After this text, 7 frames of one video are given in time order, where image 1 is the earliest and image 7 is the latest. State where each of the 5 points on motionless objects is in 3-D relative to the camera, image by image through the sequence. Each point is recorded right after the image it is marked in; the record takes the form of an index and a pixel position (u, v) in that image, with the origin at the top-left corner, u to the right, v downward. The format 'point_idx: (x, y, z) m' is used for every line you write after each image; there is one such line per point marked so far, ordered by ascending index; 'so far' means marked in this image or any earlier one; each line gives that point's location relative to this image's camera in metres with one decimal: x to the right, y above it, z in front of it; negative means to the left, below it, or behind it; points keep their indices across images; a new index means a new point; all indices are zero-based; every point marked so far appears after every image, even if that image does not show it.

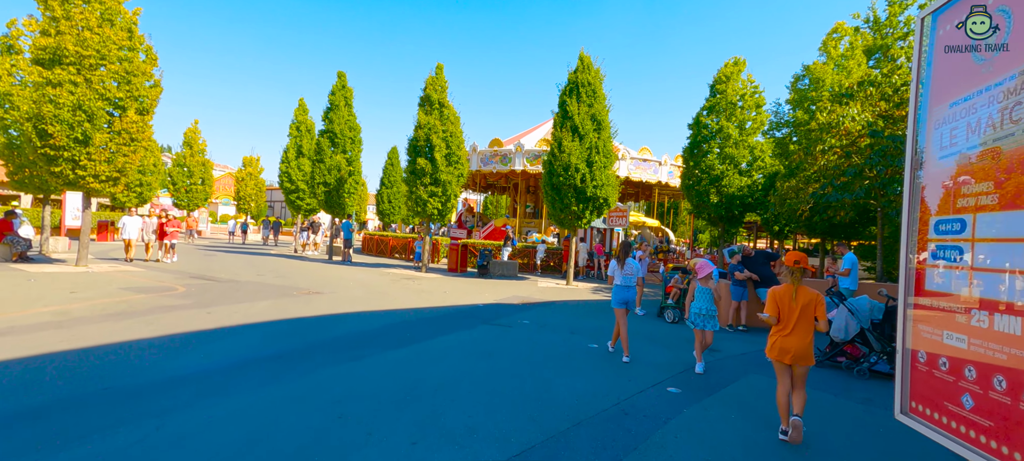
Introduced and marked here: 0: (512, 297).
0: (0.0, -1.7, +12.8) m
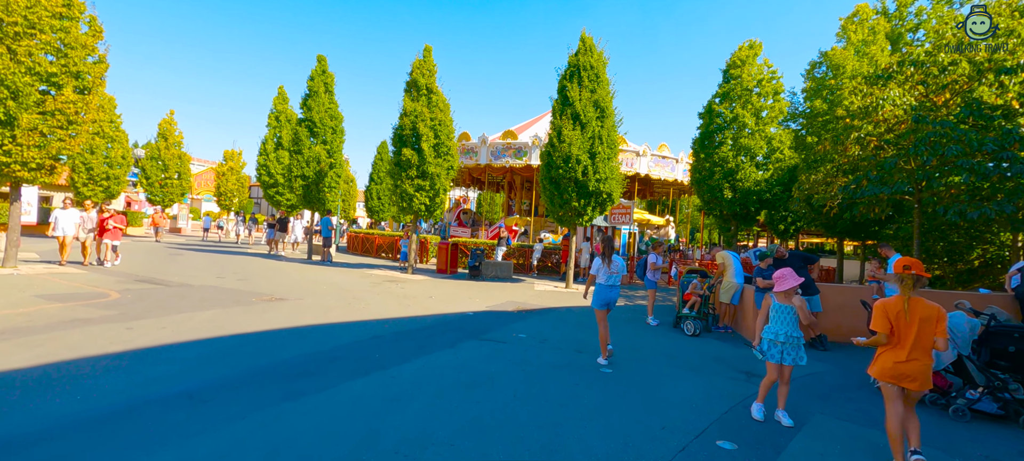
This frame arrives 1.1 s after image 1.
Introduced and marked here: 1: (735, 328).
0: (-0.1, -1.6, +11.4) m
1: (+4.0, -1.8, +9.1) m
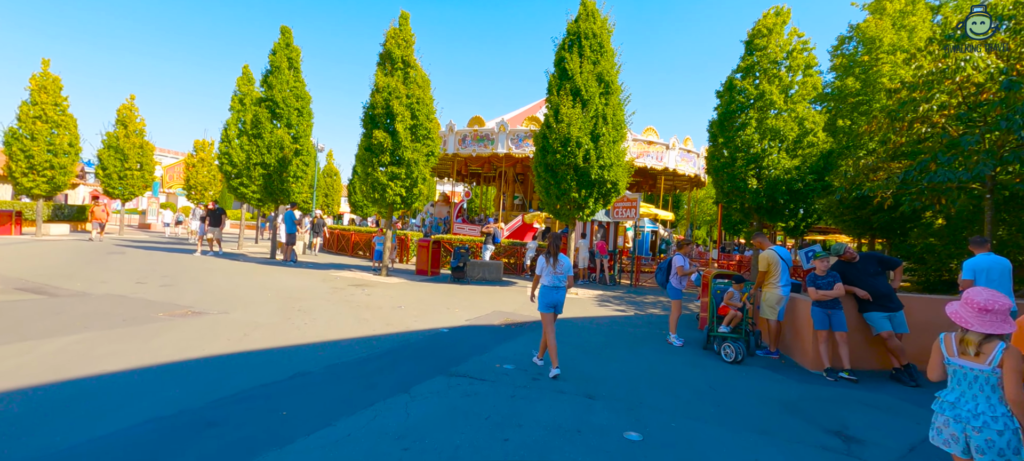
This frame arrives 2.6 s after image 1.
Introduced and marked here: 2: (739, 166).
0: (-0.4, -1.5, +9.3) m
1: (+3.8, -1.7, +7.1) m
2: (+5.6, +1.6, +12.5) m
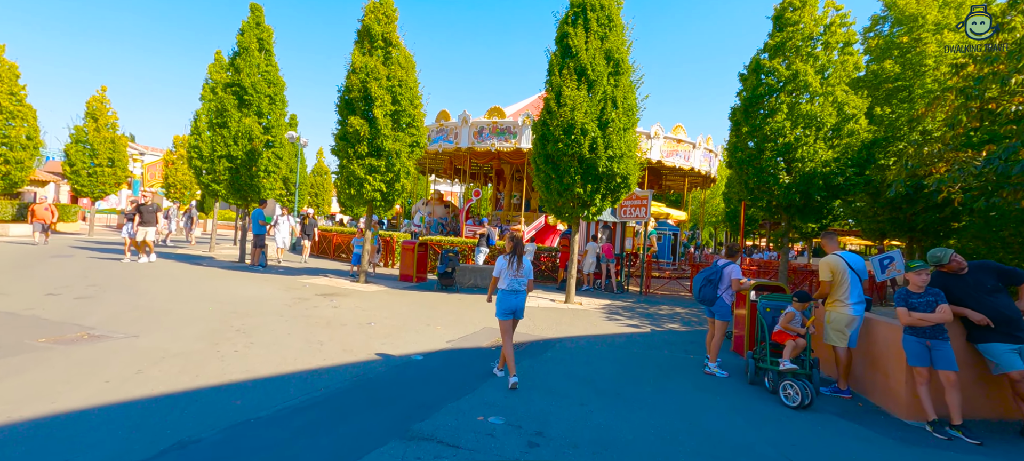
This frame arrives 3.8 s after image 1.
0: (-0.5, -1.5, +7.7) m
1: (+3.7, -1.7, +5.5) m
2: (+5.5, +1.6, +10.9) m
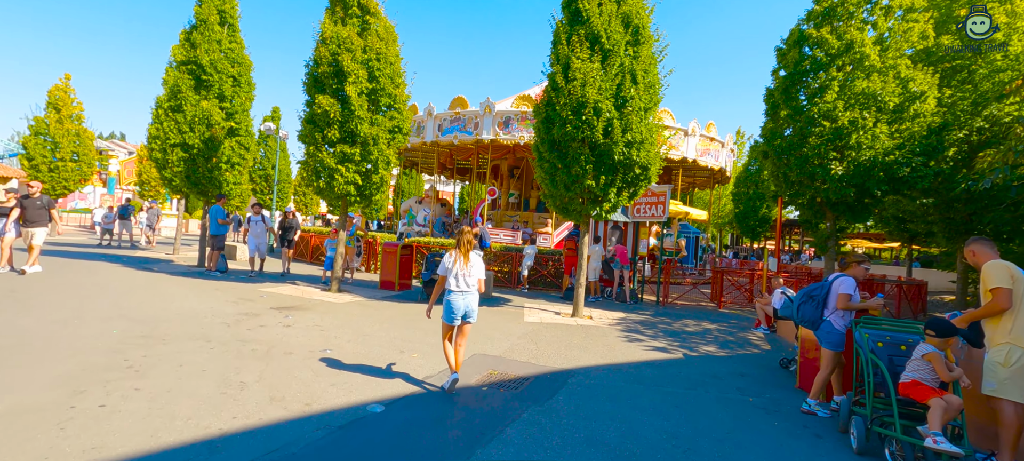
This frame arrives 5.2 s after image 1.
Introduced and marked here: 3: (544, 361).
0: (-0.5, -1.5, +5.9) m
1: (+3.7, -1.7, +3.7) m
2: (+5.5, +1.6, +9.2) m
3: (+0.4, -1.6, +6.3) m
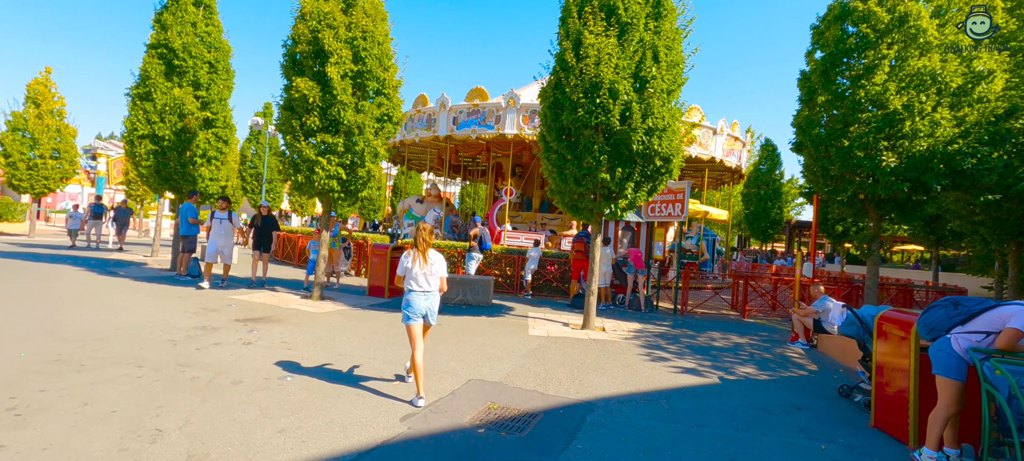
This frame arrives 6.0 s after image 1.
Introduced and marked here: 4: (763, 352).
0: (-0.5, -1.5, +4.8) m
1: (+3.7, -1.7, +2.6) m
2: (+5.5, +1.6, +8.0) m
3: (+0.4, -1.6, +5.2) m
4: (+3.8, -1.8, +7.7) m
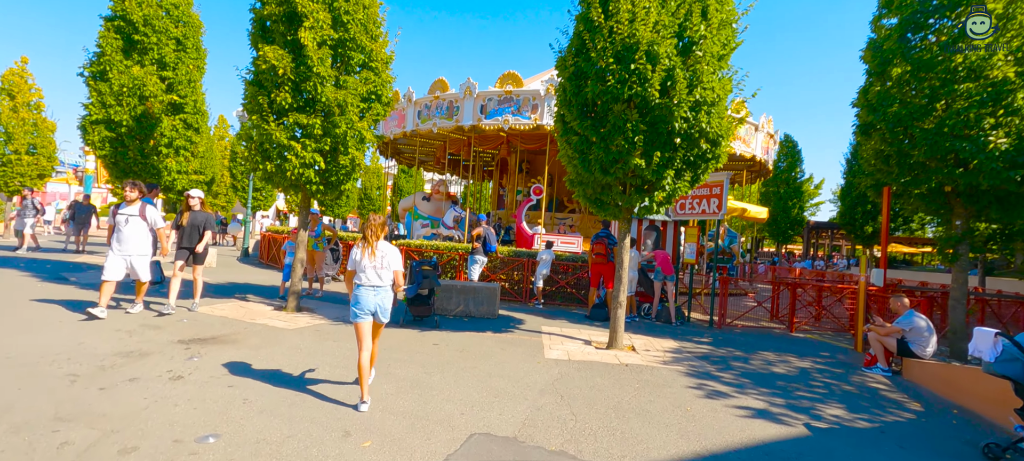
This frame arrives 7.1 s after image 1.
0: (-0.3, -1.5, +3.3) m
1: (+3.8, -1.6, +1.0) m
2: (+5.7, +1.6, +6.5) m
3: (+0.6, -1.6, +3.7) m
4: (+4.0, -1.8, +6.1) m
